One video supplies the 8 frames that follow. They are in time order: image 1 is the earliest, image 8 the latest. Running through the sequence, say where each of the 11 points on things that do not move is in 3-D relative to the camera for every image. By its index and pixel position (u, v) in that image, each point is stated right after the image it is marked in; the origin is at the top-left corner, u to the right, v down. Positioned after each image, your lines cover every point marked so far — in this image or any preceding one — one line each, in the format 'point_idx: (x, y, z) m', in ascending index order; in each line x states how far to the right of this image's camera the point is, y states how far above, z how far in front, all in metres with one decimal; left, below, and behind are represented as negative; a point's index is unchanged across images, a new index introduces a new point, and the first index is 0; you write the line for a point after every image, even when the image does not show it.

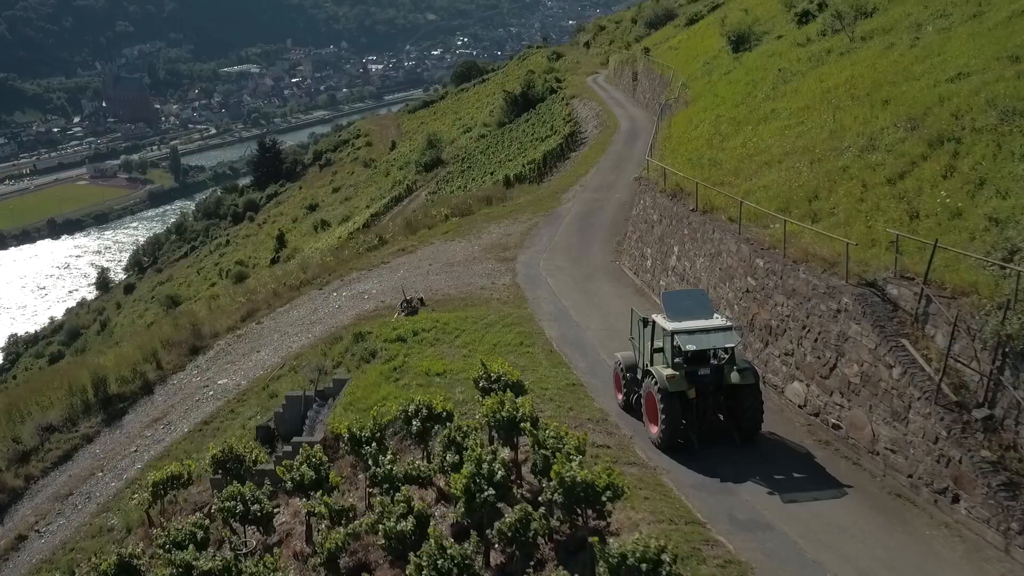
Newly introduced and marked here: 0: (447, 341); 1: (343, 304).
0: (-0.9, -0.8, +15.4) m
1: (-3.0, -0.3, +19.3) m
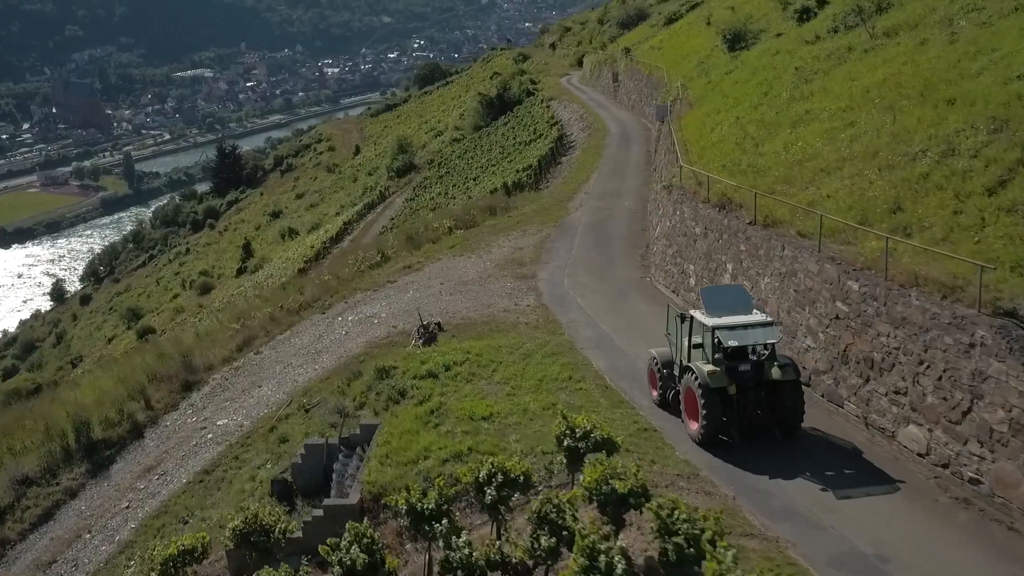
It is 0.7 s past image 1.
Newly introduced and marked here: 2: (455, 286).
0: (-0.4, -1.1, +13.5) m
1: (-2.6, -0.7, +17.4) m
2: (-1.0, 0.0, +18.9) m
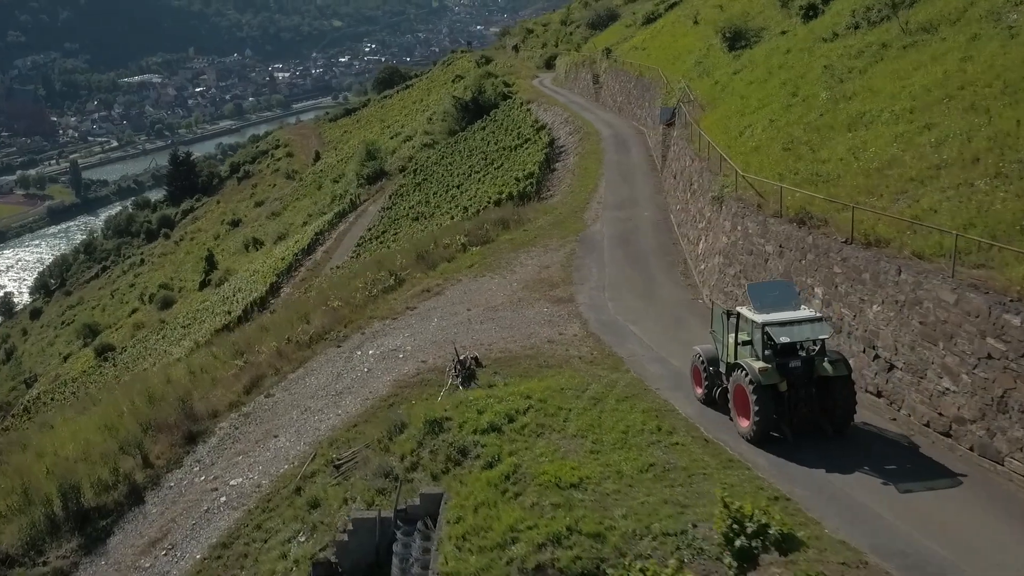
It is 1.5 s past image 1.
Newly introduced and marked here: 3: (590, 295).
0: (+0.5, -1.5, +11.5) m
1: (-1.9, -1.1, +15.3) m
2: (-0.4, -0.4, +16.9) m
3: (+1.3, -0.1, +17.3) m
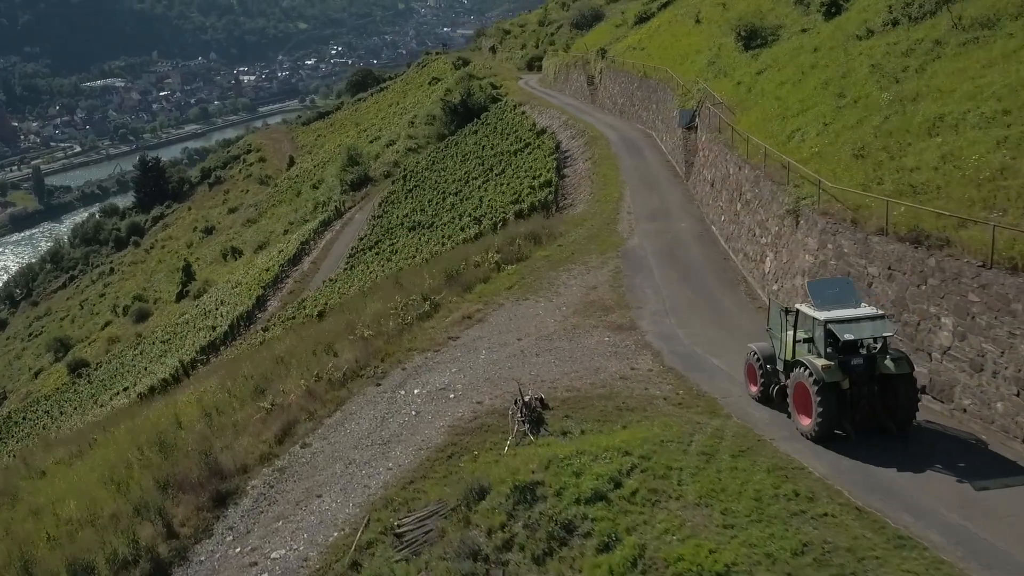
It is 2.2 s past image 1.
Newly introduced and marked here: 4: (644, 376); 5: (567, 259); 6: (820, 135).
0: (+1.4, -1.9, +9.7) m
1: (-1.1, -1.5, +13.4) m
2: (+0.4, -0.8, +15.1) m
3: (+2.1, -0.5, +15.5) m
4: (+1.6, -1.1, +13.5) m
5: (+1.0, +0.5, +19.3) m
6: (+5.7, +2.8, +19.8) m
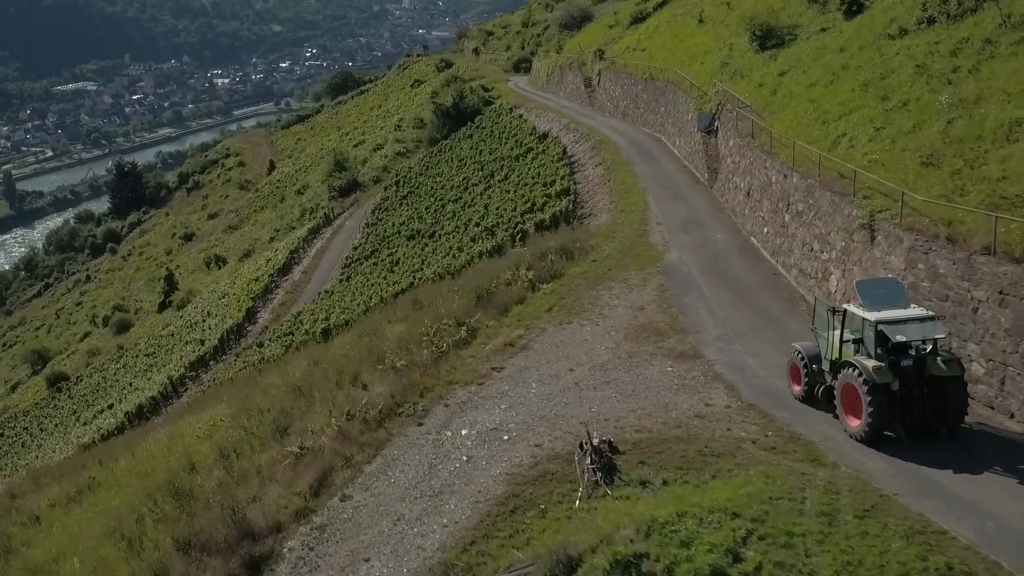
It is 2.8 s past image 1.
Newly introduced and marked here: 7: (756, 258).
0: (+2.2, -2.2, +8.3) m
1: (-0.4, -1.8, +12.0) m
2: (+1.0, -1.1, +13.6) m
3: (+2.7, -0.8, +14.1) m
4: (+2.3, -1.4, +12.0) m
5: (+1.5, +0.2, +17.9) m
6: (+6.2, +2.5, +18.5) m
7: (+4.3, +0.5, +19.1) m
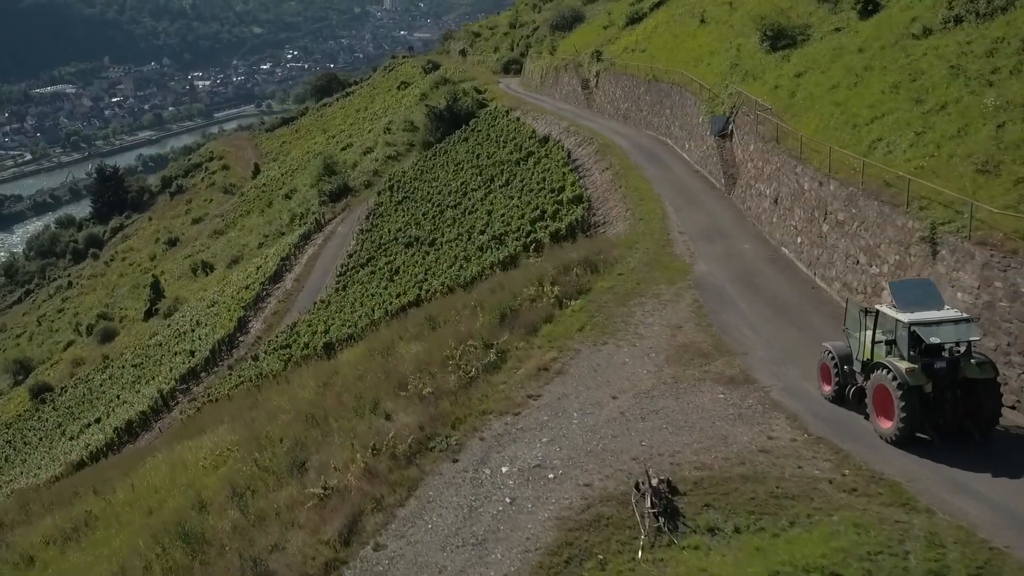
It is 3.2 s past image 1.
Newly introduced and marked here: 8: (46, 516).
0: (+2.8, -2.4, +7.2) m
1: (+0.1, -2.1, +10.9) m
2: (+1.5, -1.3, +12.6) m
3: (+3.1, -1.0, +13.1) m
4: (+2.8, -1.6, +11.0) m
5: (+1.9, 0.0, +16.8) m
6: (+6.5, +2.3, +17.5) m
7: (+4.7, +0.3, +18.1) m
8: (-8.0, -3.9, +18.5) m
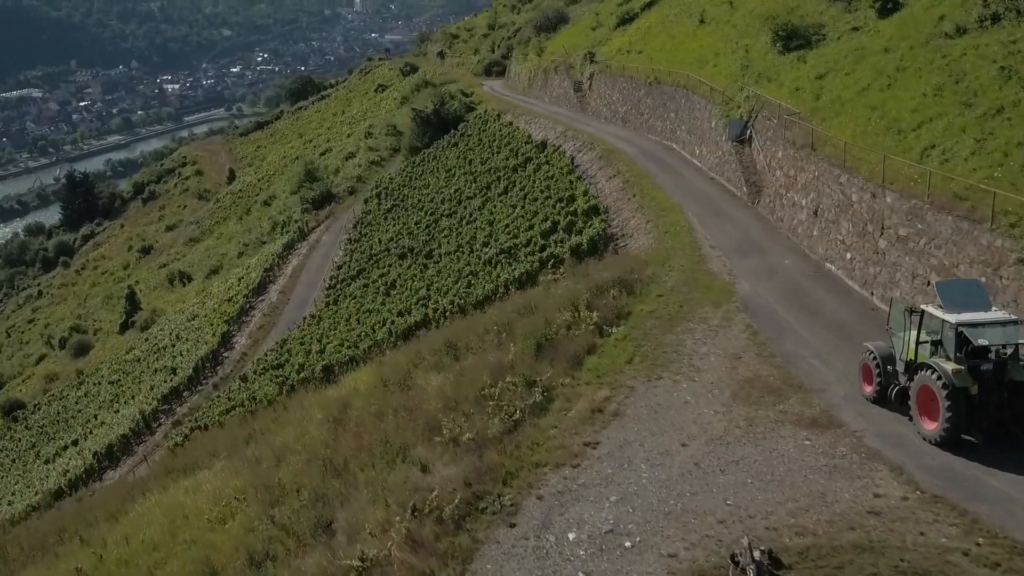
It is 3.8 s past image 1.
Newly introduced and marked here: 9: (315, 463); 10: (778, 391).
0: (+3.5, -2.7, +5.8) m
1: (+0.7, -2.4, +9.3) m
2: (+2.1, -1.7, +11.1) m
3: (+3.7, -1.3, +11.6) m
4: (+3.5, -2.0, +9.5) m
5: (+2.4, -0.4, +15.4) m
6: (+7.0, +2.0, +16.1) m
7: (+5.1, 0.0, +16.6) m
8: (-7.6, -4.3, +16.8) m
9: (-2.5, -2.3, +13.7) m
10: (+3.1, -1.2, +12.4) m
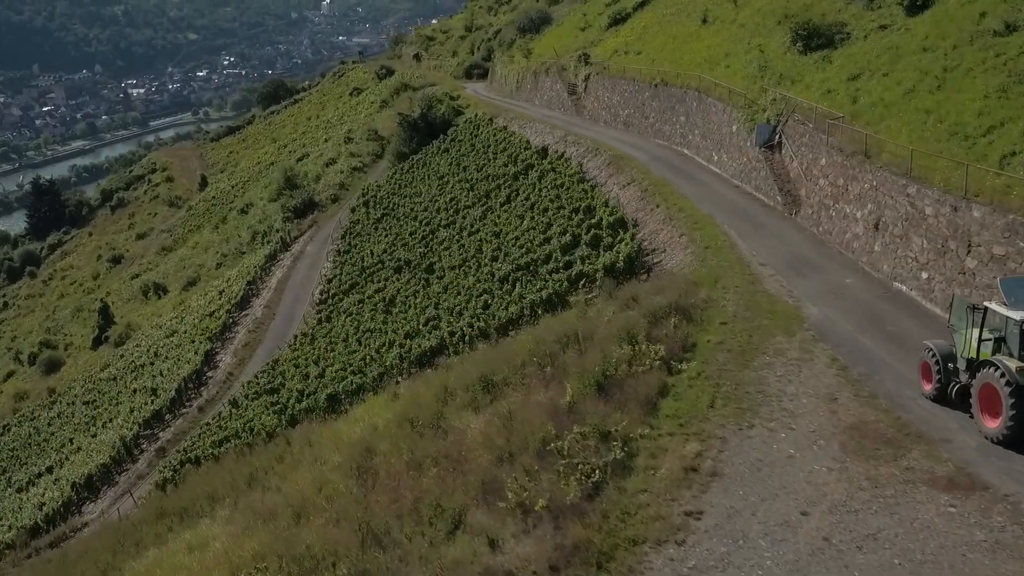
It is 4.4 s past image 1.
0: (+4.4, -3.0, +4.1) m
1: (+1.6, -2.8, +7.6) m
2: (+2.9, -2.0, +9.3) m
3: (+4.5, -1.7, +9.9) m
4: (+4.3, -2.3, +7.8) m
5: (+3.0, -0.7, +13.6) m
6: (+7.6, +1.7, +14.6) m
7: (+5.7, -0.3, +15.0) m
8: (-6.9, -4.8, +14.8) m
9: (-1.8, -2.7, +11.9) m
10: (+3.8, -1.5, +10.7) m
